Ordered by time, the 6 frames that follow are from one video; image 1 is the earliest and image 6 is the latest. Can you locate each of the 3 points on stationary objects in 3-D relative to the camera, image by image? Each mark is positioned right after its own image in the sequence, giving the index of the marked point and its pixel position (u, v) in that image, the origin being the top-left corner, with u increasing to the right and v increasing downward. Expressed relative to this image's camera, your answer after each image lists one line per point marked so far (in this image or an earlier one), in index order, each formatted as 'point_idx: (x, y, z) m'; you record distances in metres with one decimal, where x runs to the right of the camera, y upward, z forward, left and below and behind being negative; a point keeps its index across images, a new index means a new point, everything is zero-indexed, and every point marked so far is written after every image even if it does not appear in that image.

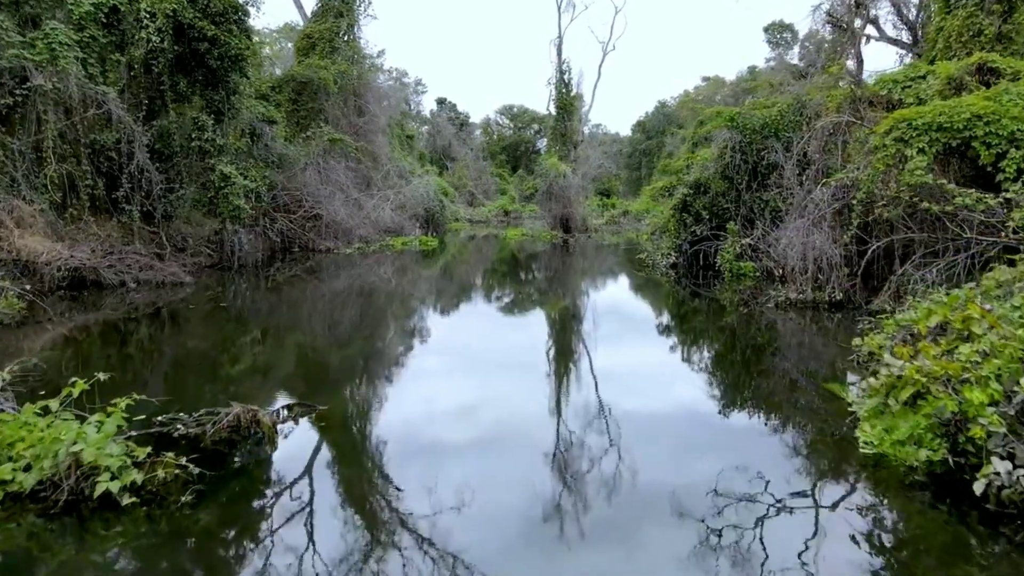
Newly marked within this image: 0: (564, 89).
0: (+1.8, +6.9, +19.9) m
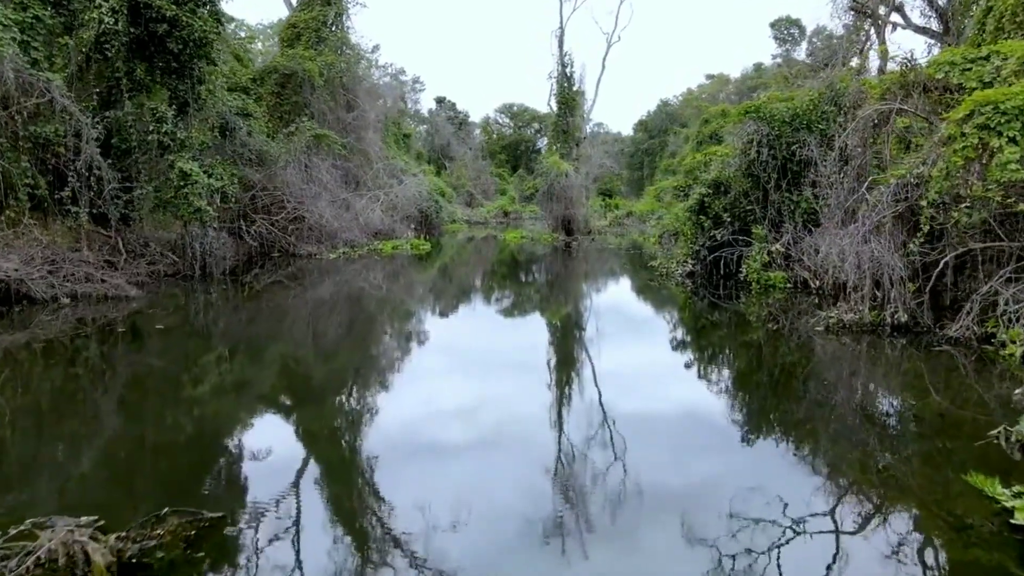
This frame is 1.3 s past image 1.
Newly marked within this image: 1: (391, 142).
0: (+1.8, +6.8, +19.3) m
1: (-4.0, +4.8, +19.0) m
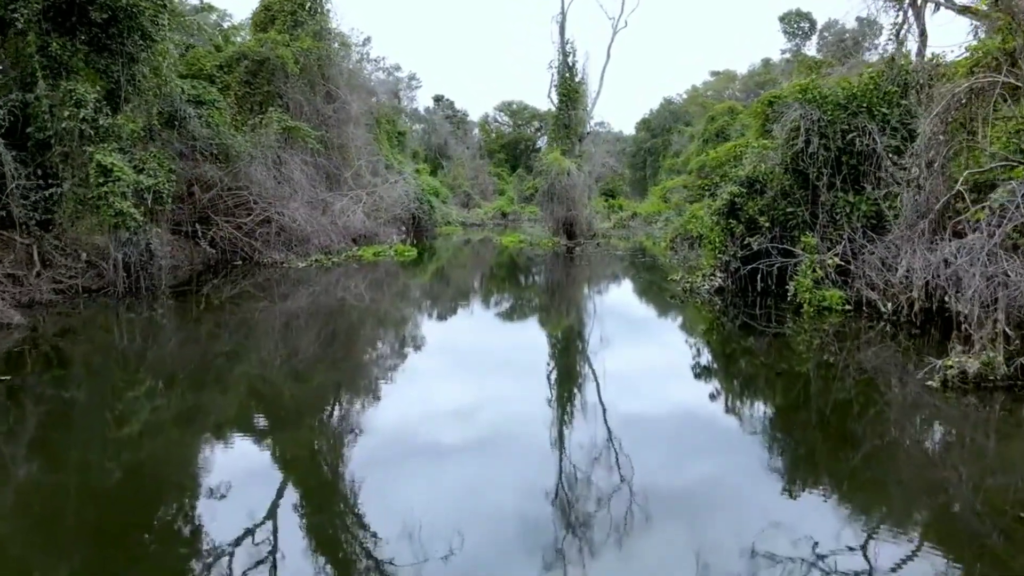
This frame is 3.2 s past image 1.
0: (+1.7, +6.7, +18.4) m
1: (-4.1, +4.6, +18.2) m
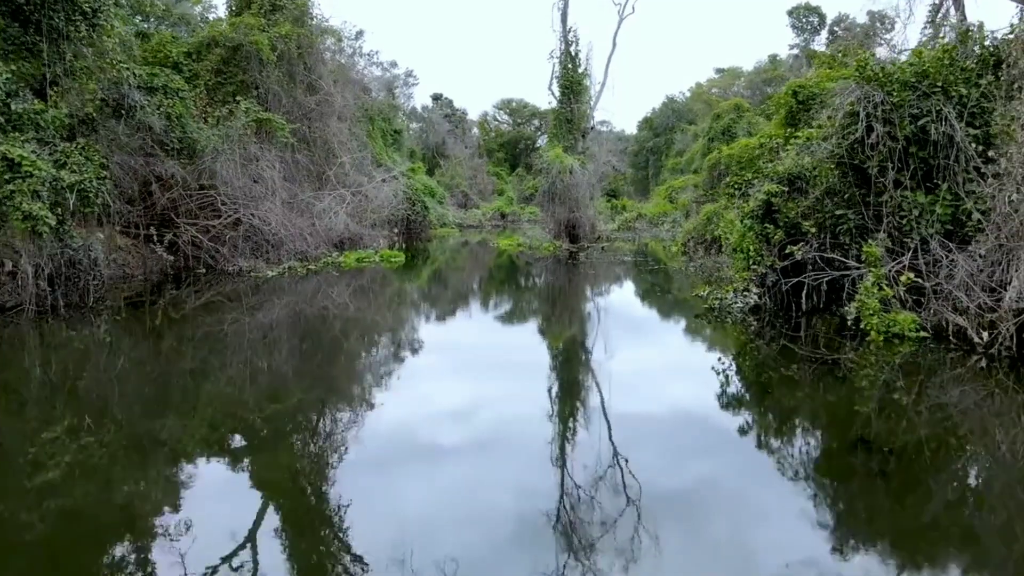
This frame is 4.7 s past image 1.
0: (+1.7, +6.6, +17.7) m
1: (-4.1, +4.5, +17.5) m
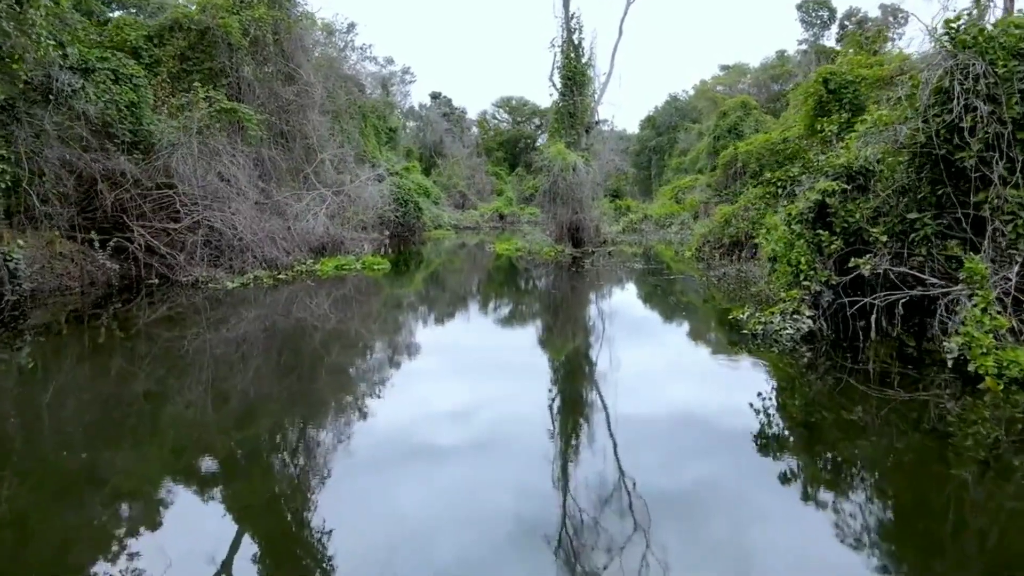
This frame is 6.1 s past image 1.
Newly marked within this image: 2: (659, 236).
0: (+1.7, +6.5, +17.0) m
1: (-4.1, +4.4, +16.8) m
2: (+4.8, +1.7, +19.4) m
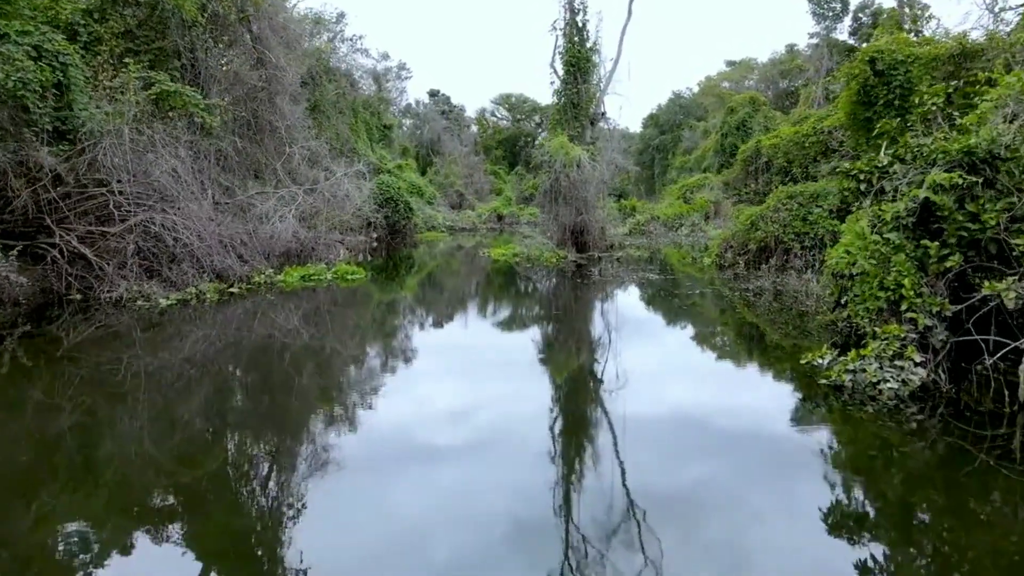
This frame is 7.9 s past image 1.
0: (+1.6, +6.3, +16.1) m
1: (-4.2, +4.3, +15.9) m
2: (+4.7, +1.6, +18.6) m
